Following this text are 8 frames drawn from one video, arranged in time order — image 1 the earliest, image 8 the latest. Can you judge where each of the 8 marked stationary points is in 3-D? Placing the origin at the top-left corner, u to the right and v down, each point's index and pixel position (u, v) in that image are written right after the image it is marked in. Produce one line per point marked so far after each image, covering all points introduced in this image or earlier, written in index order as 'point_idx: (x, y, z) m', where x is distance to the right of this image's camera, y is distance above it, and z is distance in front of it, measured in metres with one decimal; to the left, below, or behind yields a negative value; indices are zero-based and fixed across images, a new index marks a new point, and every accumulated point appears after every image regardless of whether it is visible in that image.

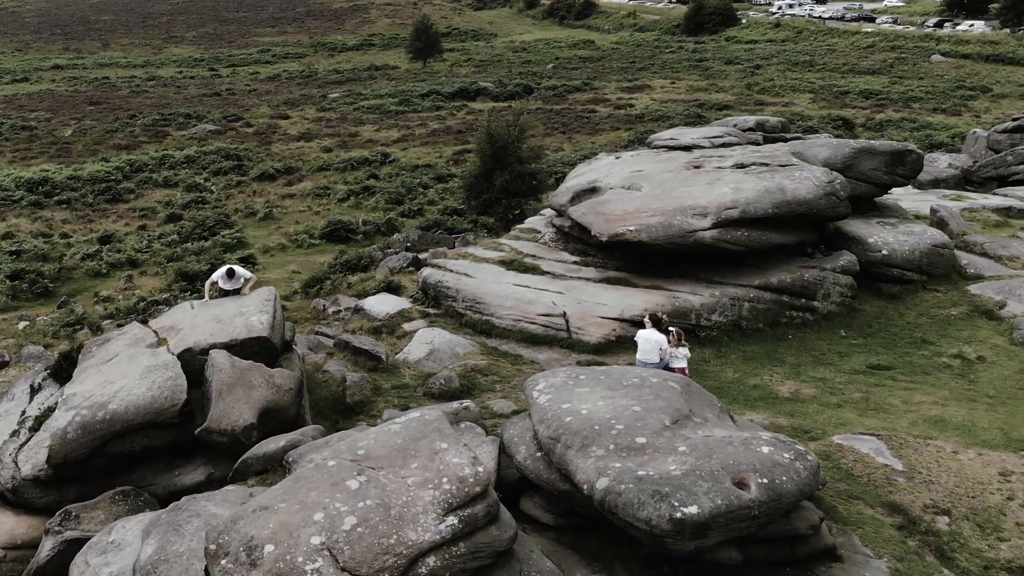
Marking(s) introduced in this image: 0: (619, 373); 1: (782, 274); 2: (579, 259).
0: (+1.1, -0.9, +11.2) m
1: (+3.8, +0.2, +16.0) m
2: (+1.0, +0.4, +16.7) m
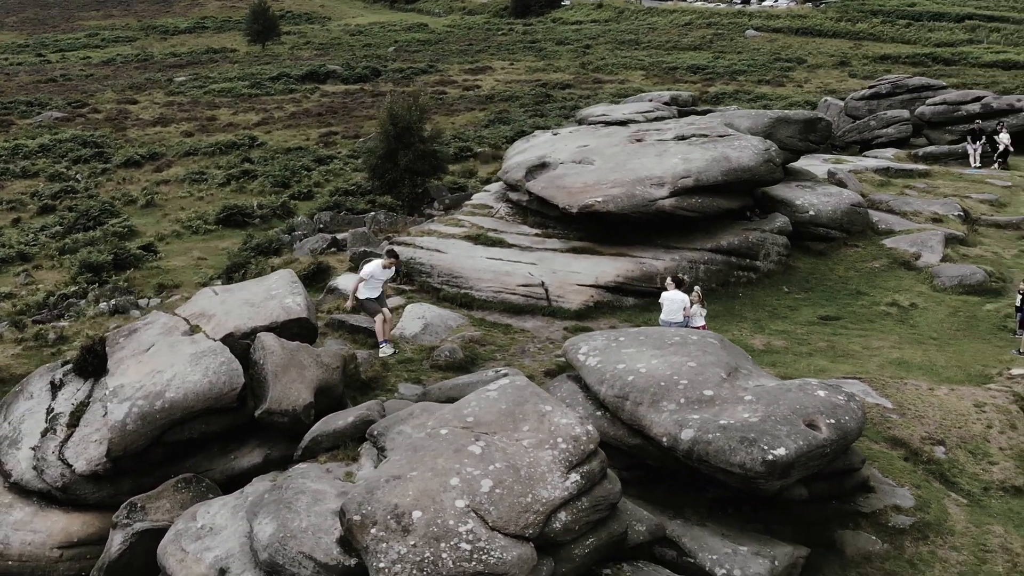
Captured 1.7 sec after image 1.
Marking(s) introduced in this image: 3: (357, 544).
0: (+1.6, -0.5, +11.8) m
1: (+3.4, +0.8, +17.0) m
2: (+0.5, +0.9, +17.2) m
3: (-1.2, -1.9, +8.5) m
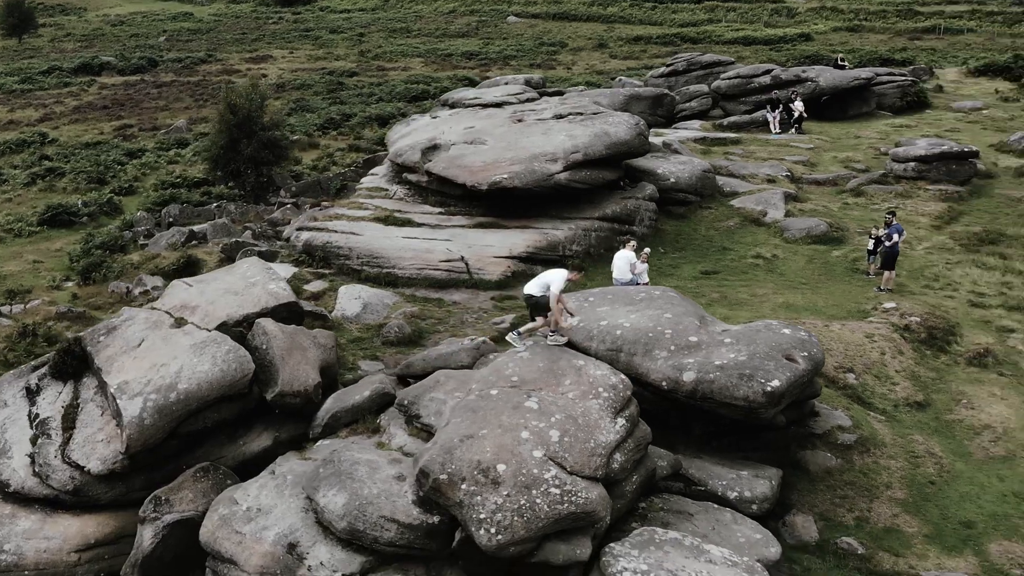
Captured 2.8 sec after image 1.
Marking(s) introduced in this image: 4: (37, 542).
0: (+1.3, 0.0, +12.8) m
1: (+1.8, +1.4, +18.3) m
2: (-1.1, +1.2, +17.8) m
3: (-0.5, -1.7, +9.0) m
4: (-4.5, -2.4, +10.7) m
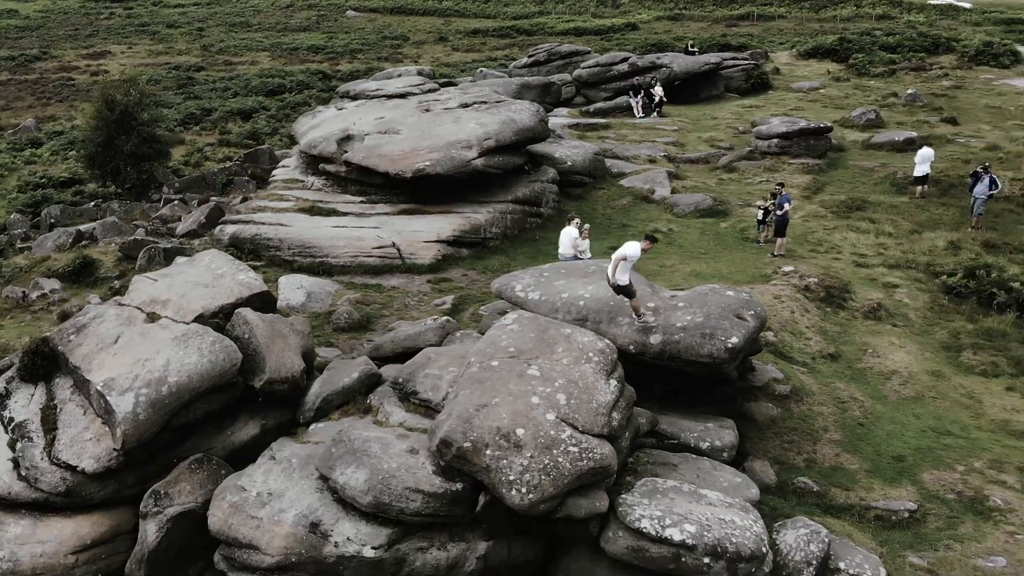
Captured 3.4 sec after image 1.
0: (+0.8, +0.3, +13.5) m
1: (+0.3, +1.7, +19.0) m
2: (-2.4, +1.4, +18.1) m
3: (-0.3, -1.5, +9.5) m
4: (-4.5, -2.4, +10.6) m
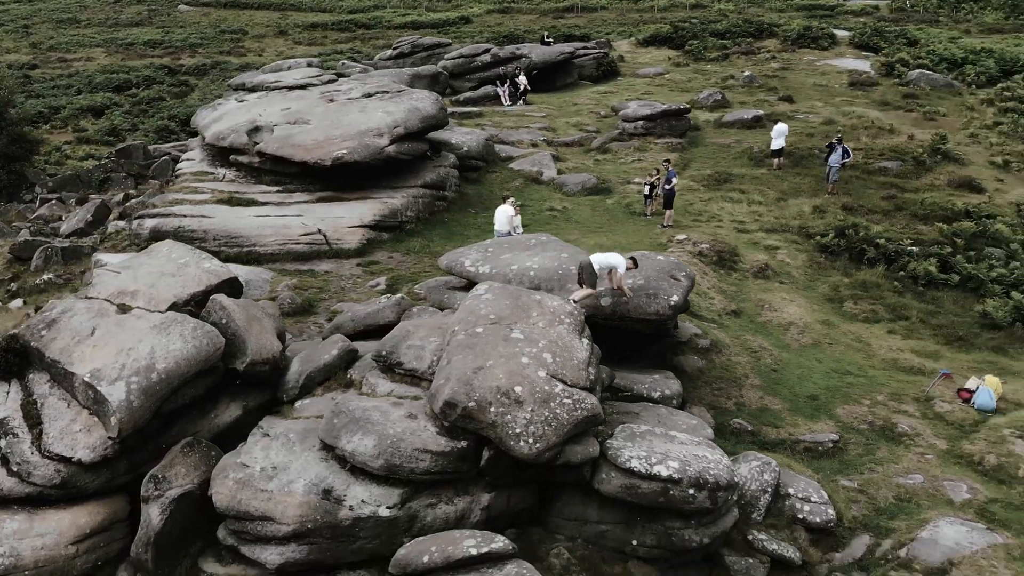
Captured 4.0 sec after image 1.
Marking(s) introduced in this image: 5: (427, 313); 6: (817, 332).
0: (0.0, +0.6, +14.4) m
1: (-1.4, +2.0, +19.7) m
2: (-3.9, +1.6, +18.4) m
3: (-0.3, -1.2, +10.2) m
4: (-4.5, -2.4, +10.7) m
5: (-1.0, -0.3, +13.1) m
6: (+4.5, -0.6, +16.5) m
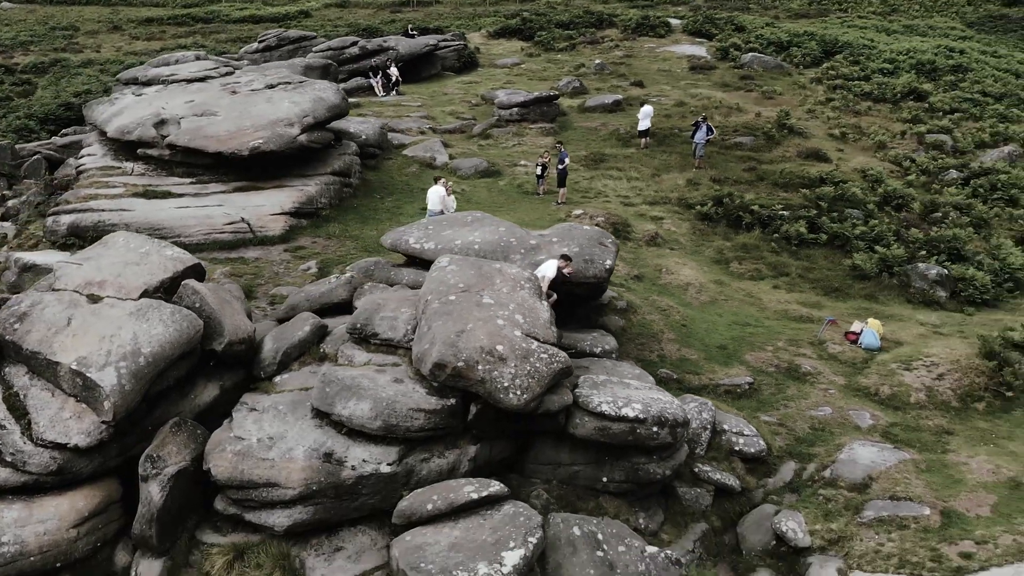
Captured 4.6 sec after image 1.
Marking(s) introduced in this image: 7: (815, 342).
0: (-0.9, +0.9, +15.3) m
1: (-3.1, +2.3, +20.3) m
2: (-5.4, +1.7, +18.6) m
3: (-0.4, -0.9, +11.2) m
4: (-4.6, -2.3, +10.9) m
5: (-1.6, 0.0, +13.9) m
6: (+3.2, 0.0, +18.1) m
7: (+4.4, -0.8, +16.4) m
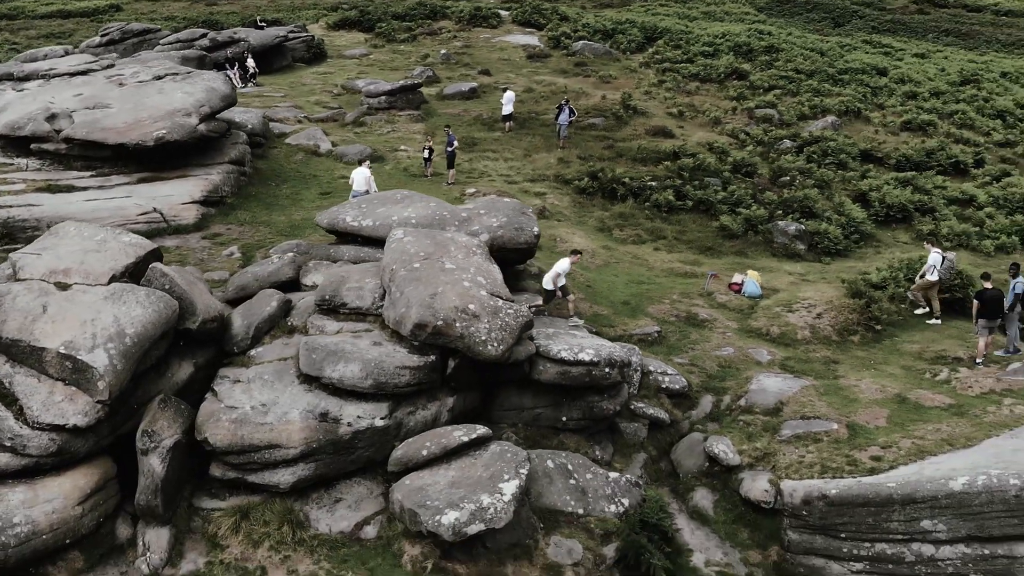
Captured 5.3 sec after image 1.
0: (-2.0, +1.3, +16.3) m
1: (-5.2, +2.5, +20.8) m
2: (-7.1, +1.8, +18.7) m
3: (-0.7, -0.5, +12.3) m
4: (-4.6, -2.2, +11.3) m
5: (-2.4, +0.3, +14.8) m
6: (+1.6, +0.6, +19.8) m
7: (+3.1, -0.1, +18.3) m
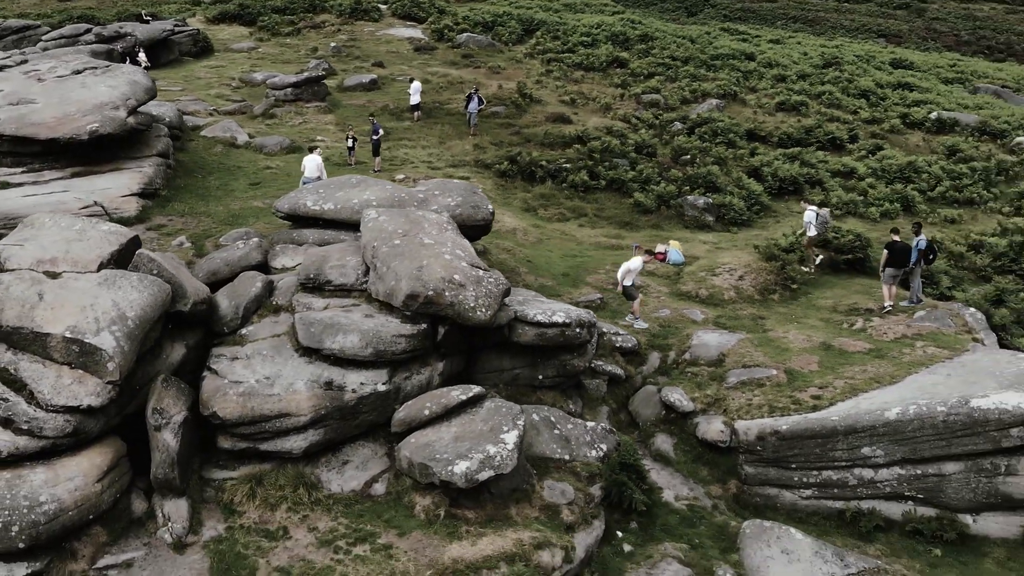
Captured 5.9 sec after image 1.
0: (-2.7, +1.6, +17.0) m
1: (-6.6, +2.7, +21.0) m
2: (-8.1, +1.9, +18.7) m
3: (-0.8, -0.2, +13.3) m
4: (-4.6, -2.0, +11.8) m
5: (-2.9, +0.6, +15.5) m
6: (+0.4, +1.0, +20.9) m
7: (+2.1, +0.4, +19.7) m
